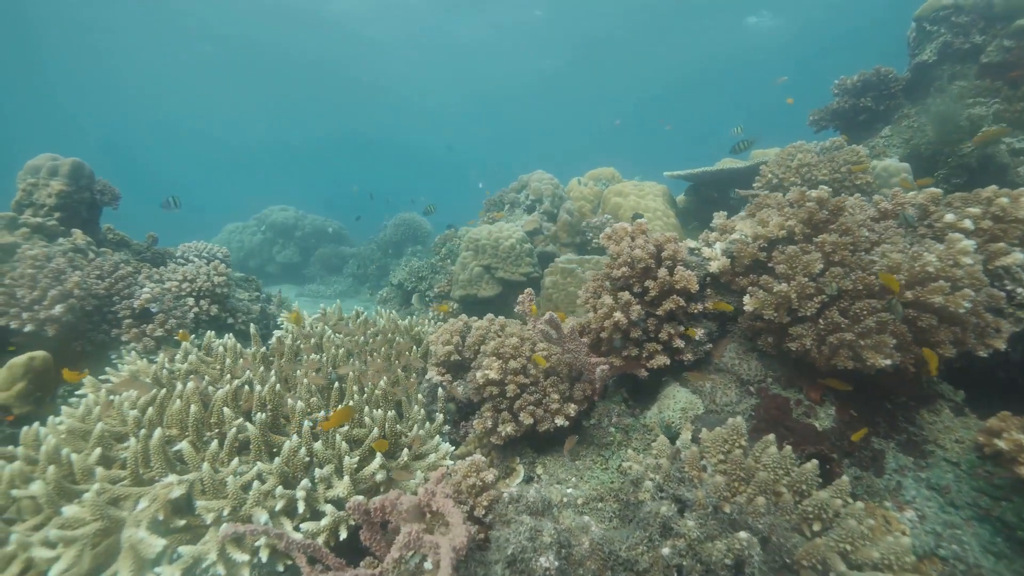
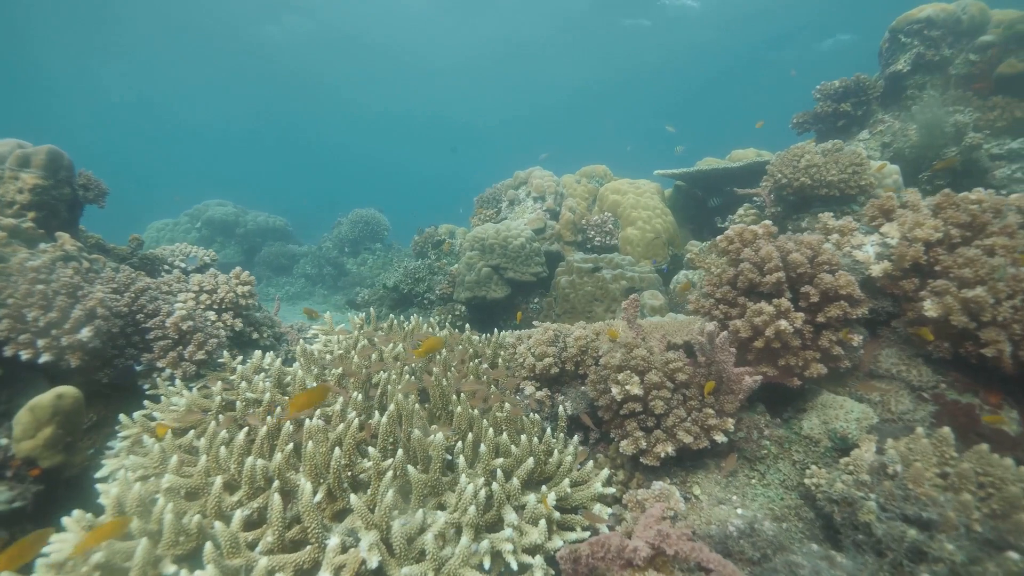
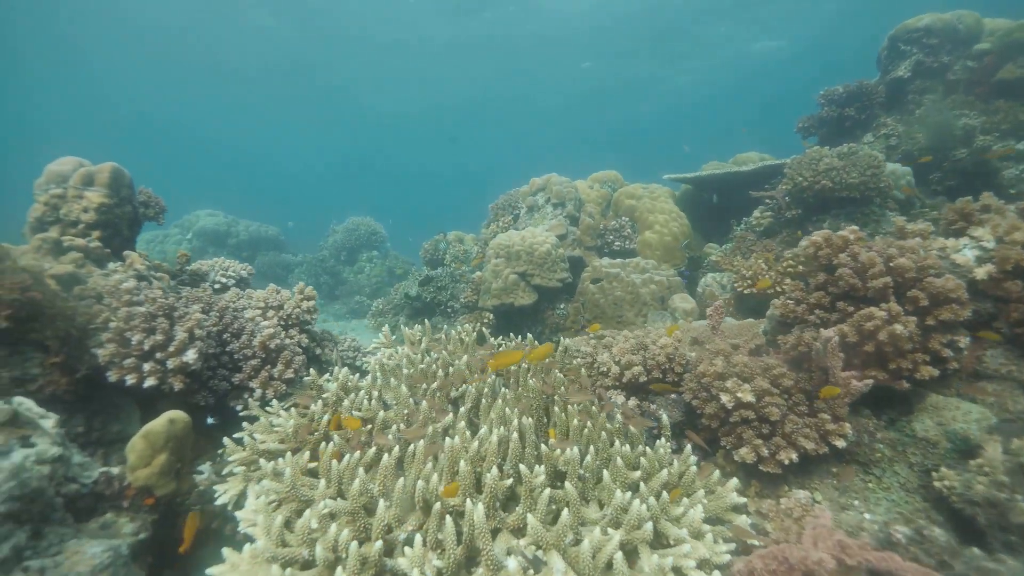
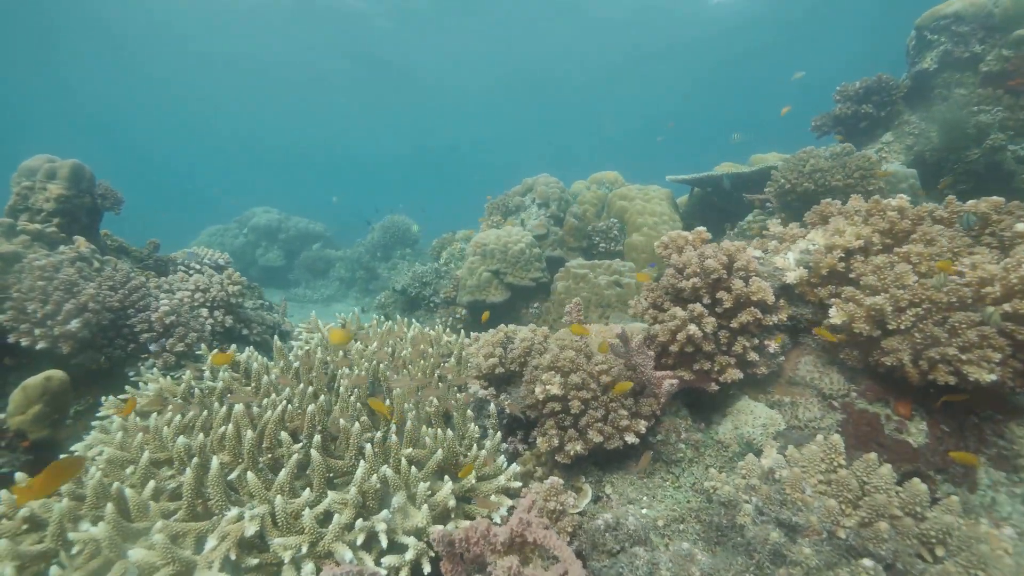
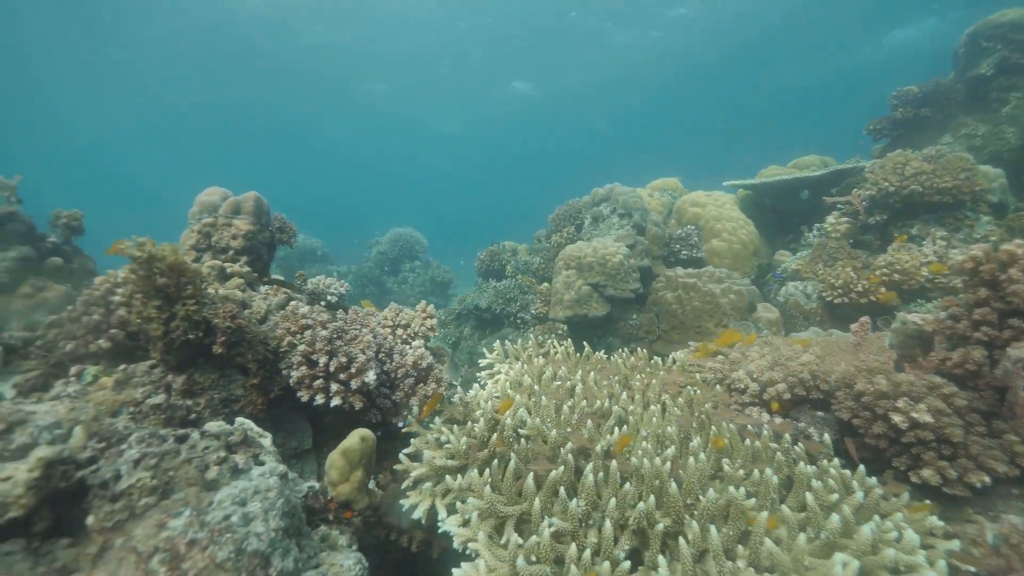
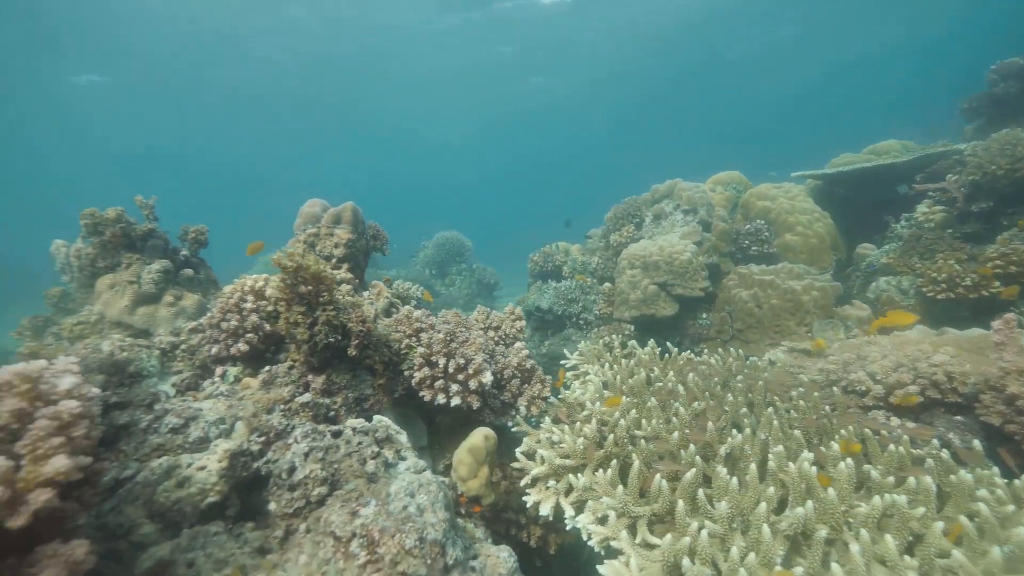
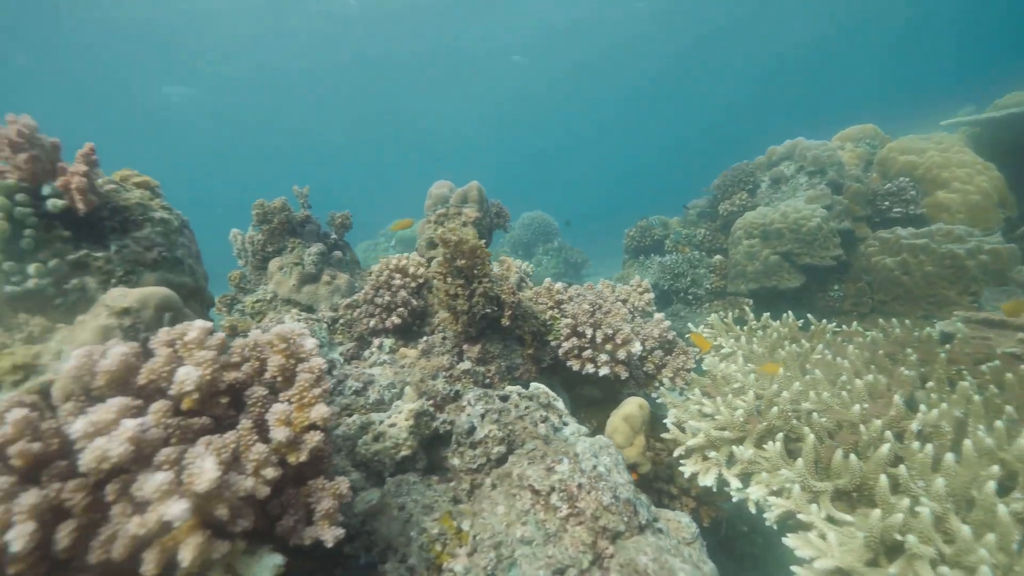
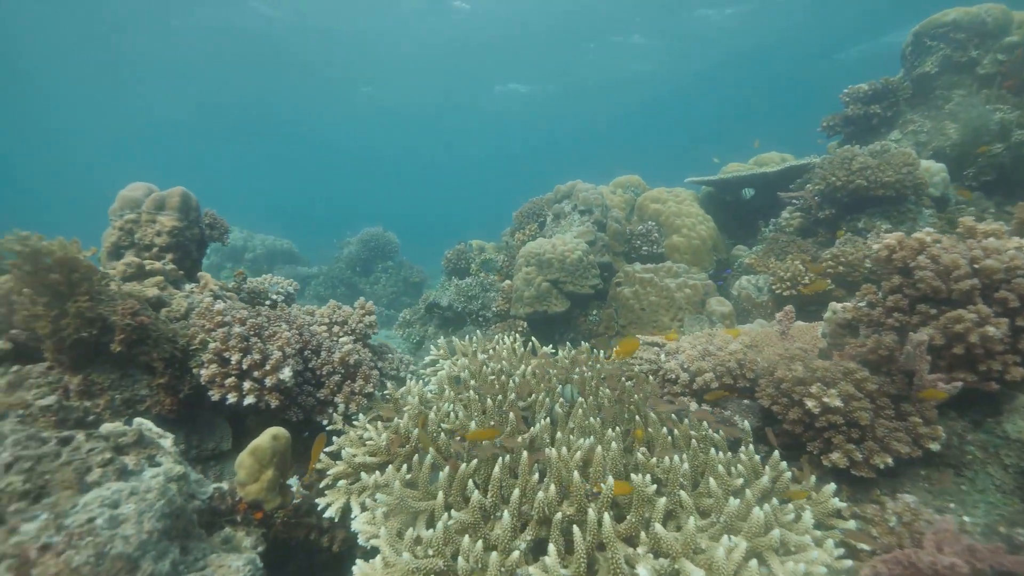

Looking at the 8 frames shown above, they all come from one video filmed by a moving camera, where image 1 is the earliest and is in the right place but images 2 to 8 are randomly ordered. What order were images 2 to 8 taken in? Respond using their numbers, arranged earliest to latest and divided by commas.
4, 2, 3, 8, 5, 6, 7
